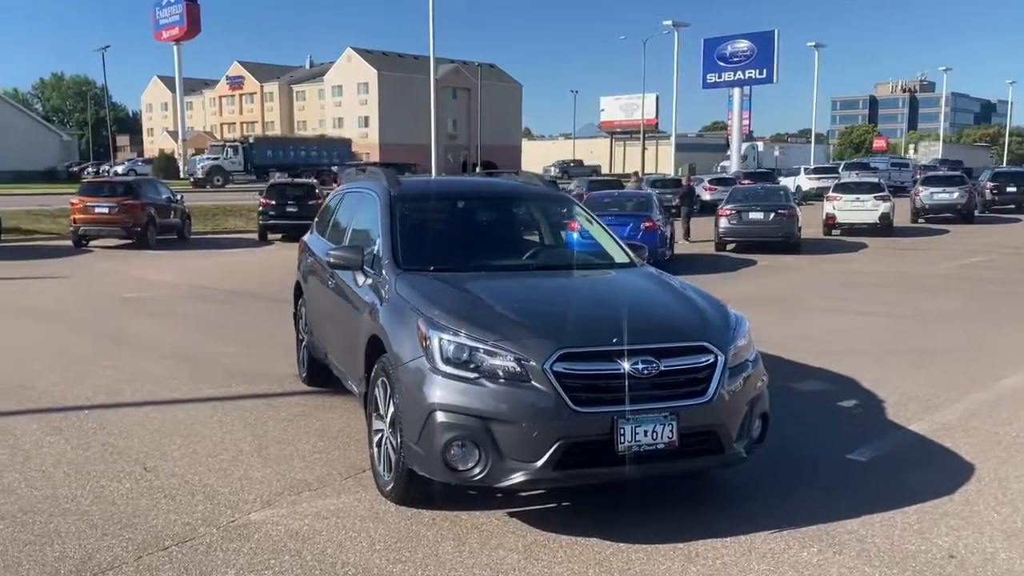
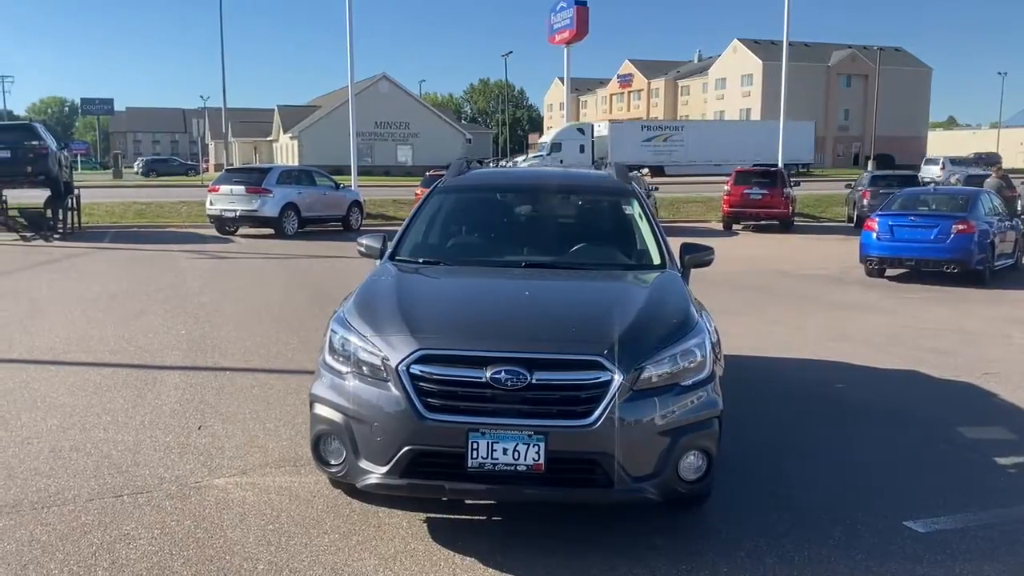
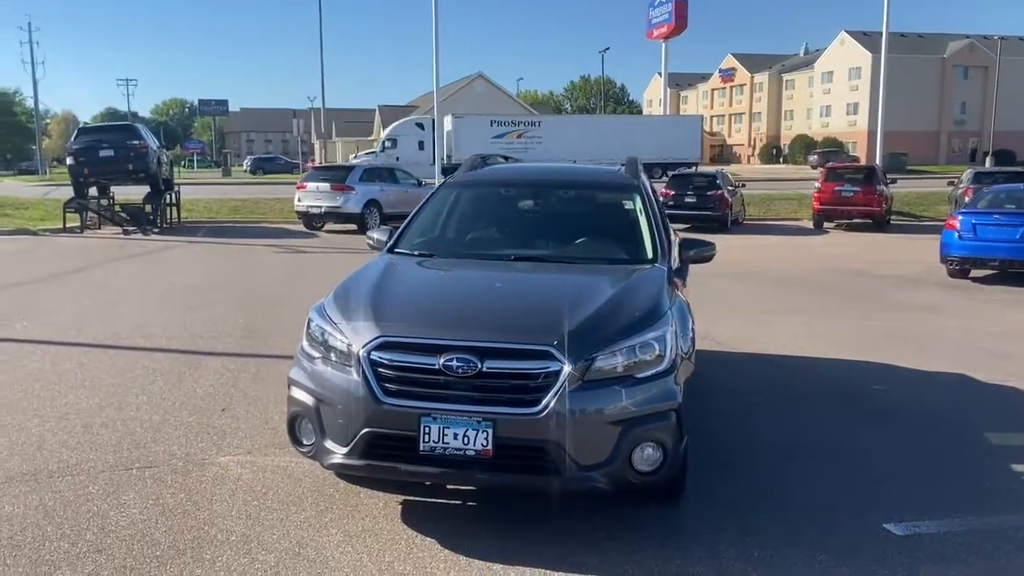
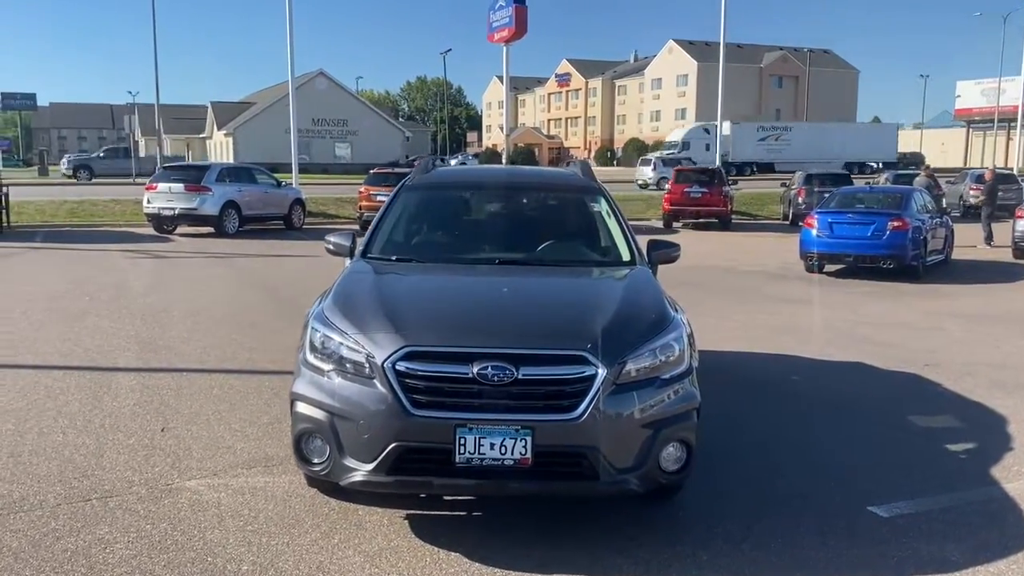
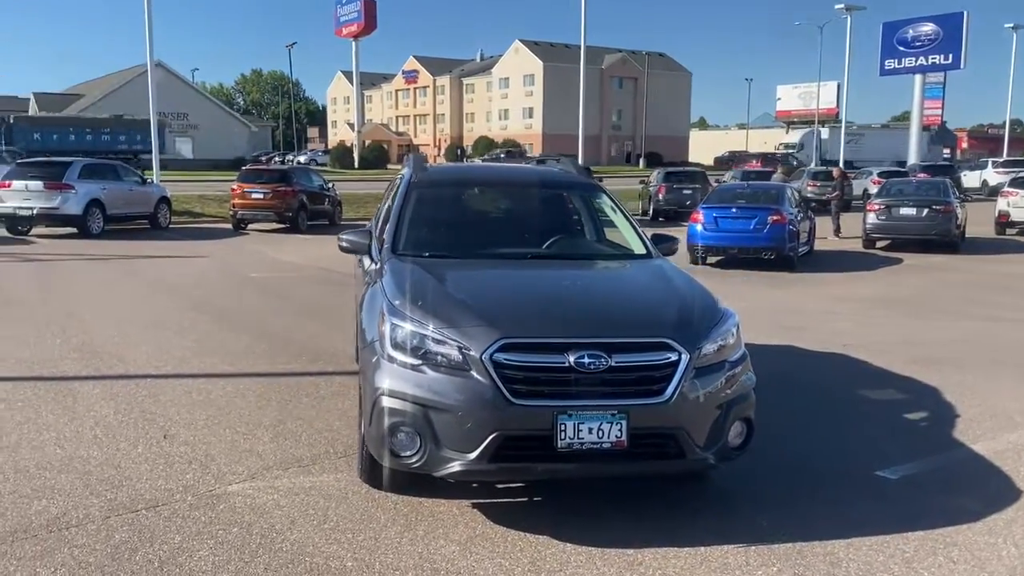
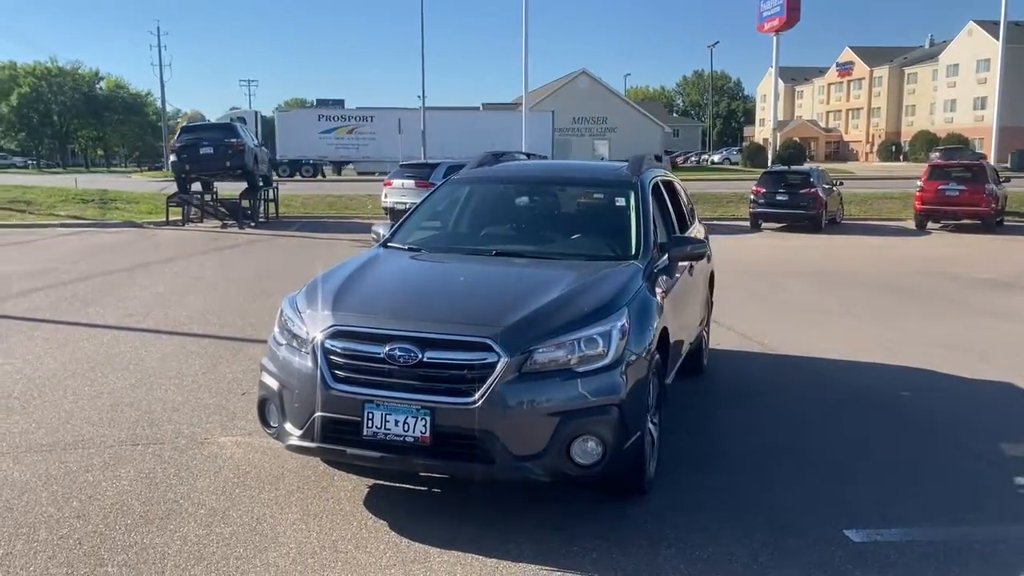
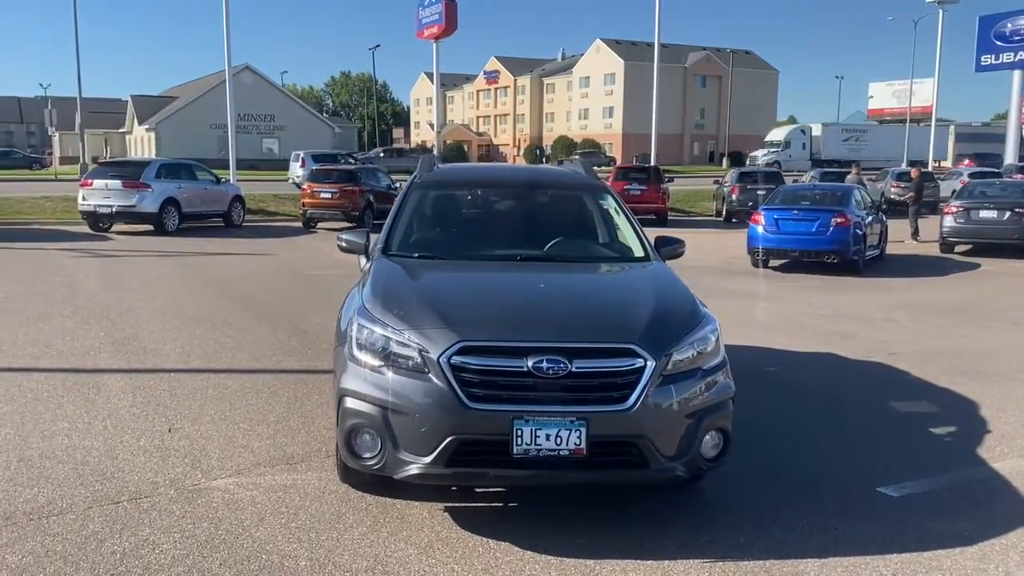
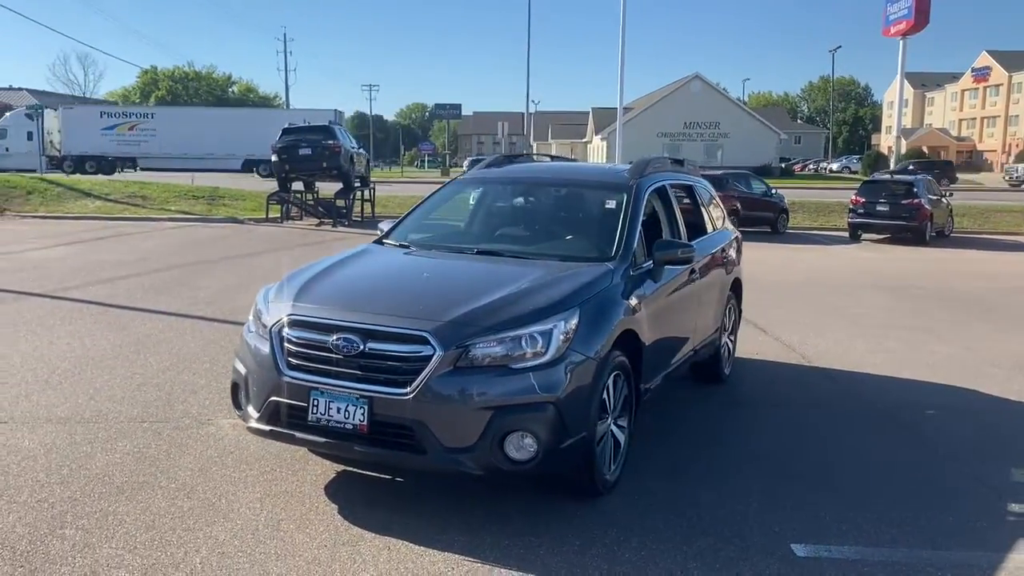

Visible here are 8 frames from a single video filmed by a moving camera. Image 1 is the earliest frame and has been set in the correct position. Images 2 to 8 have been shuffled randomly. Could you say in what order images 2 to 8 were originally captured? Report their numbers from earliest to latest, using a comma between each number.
5, 7, 4, 2, 3, 6, 8
